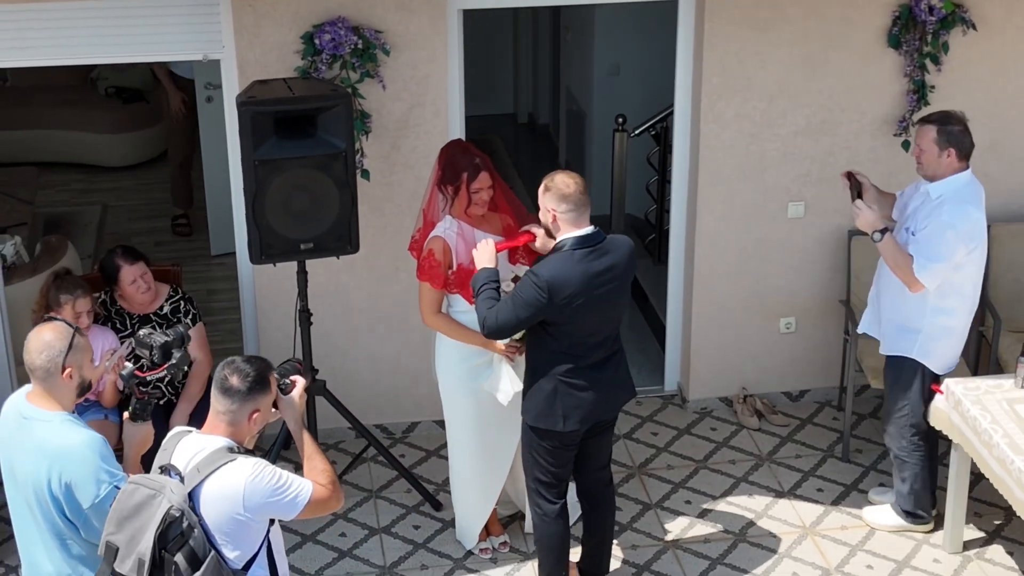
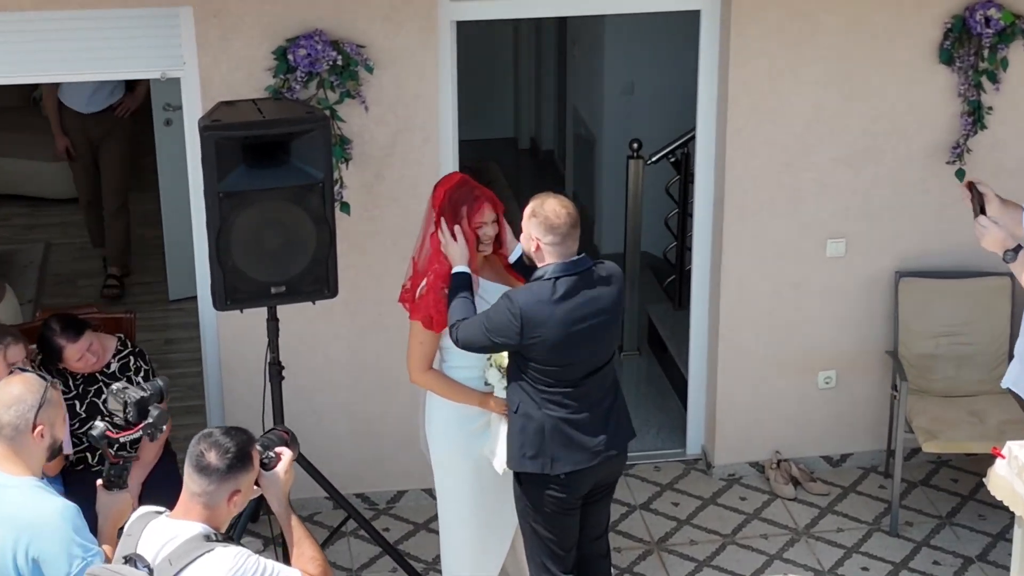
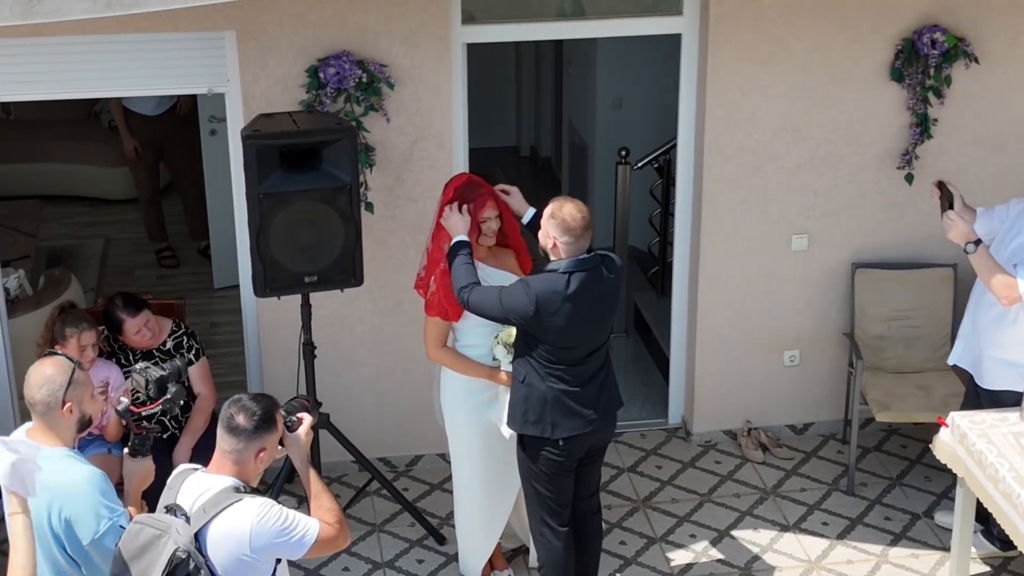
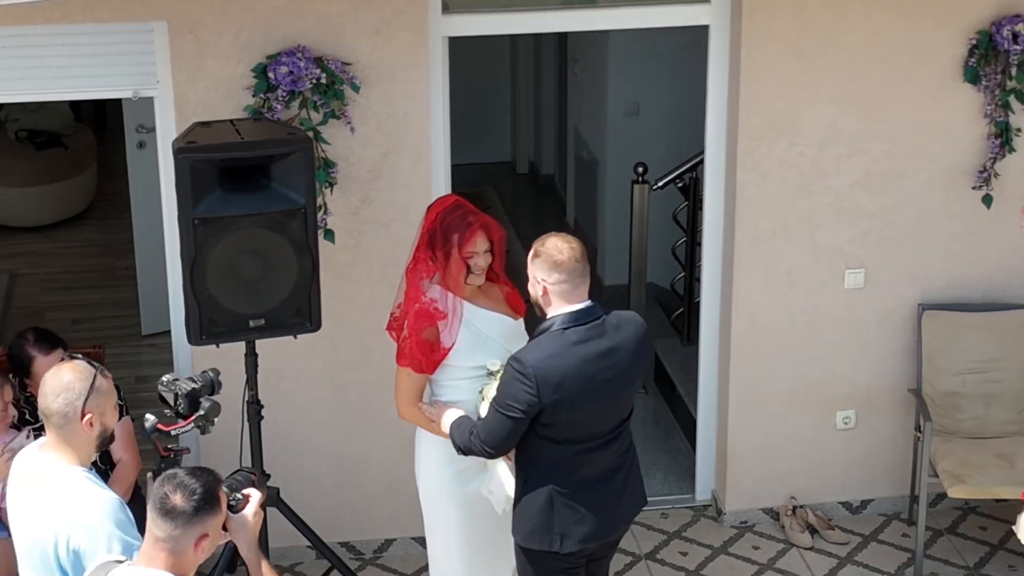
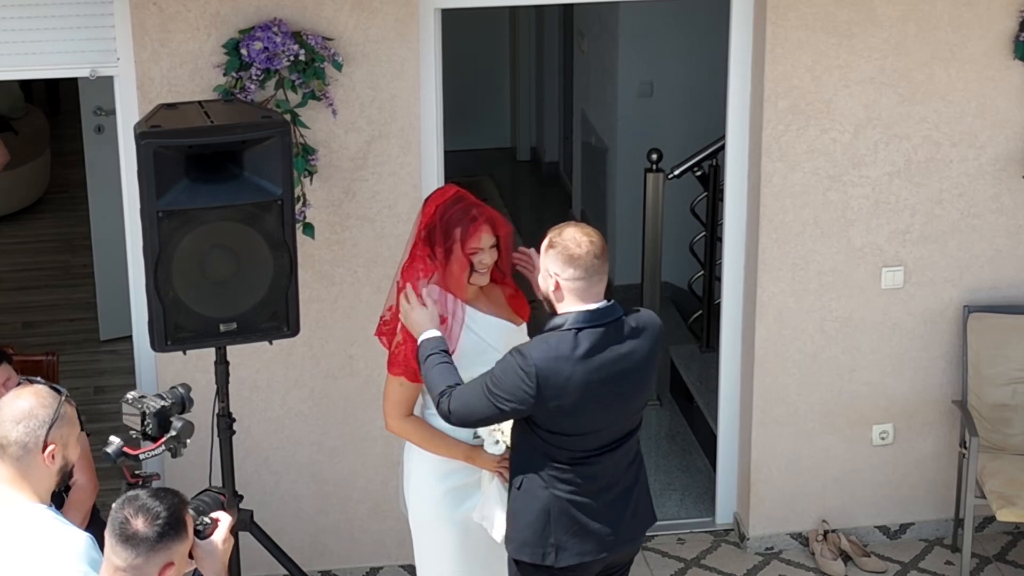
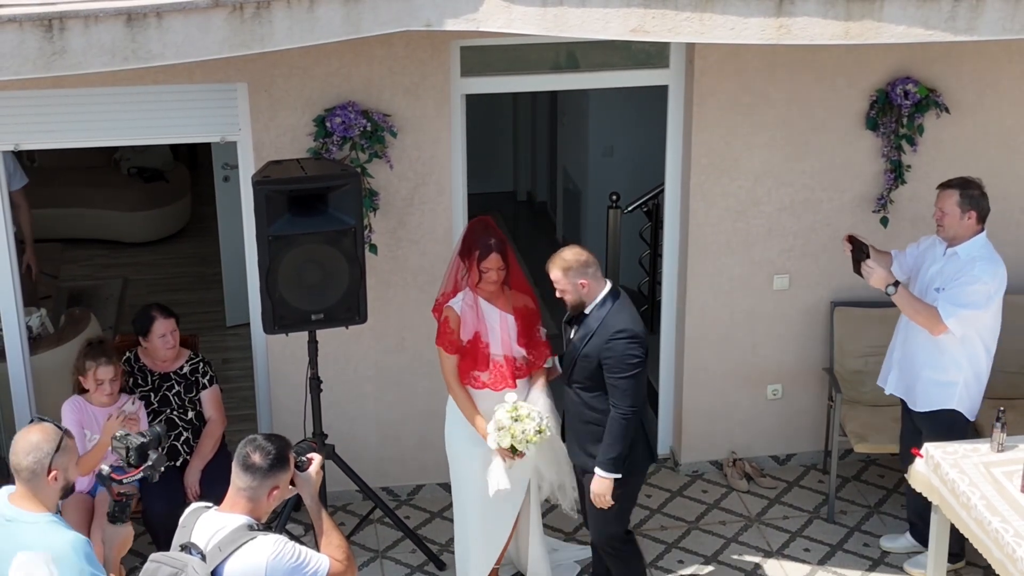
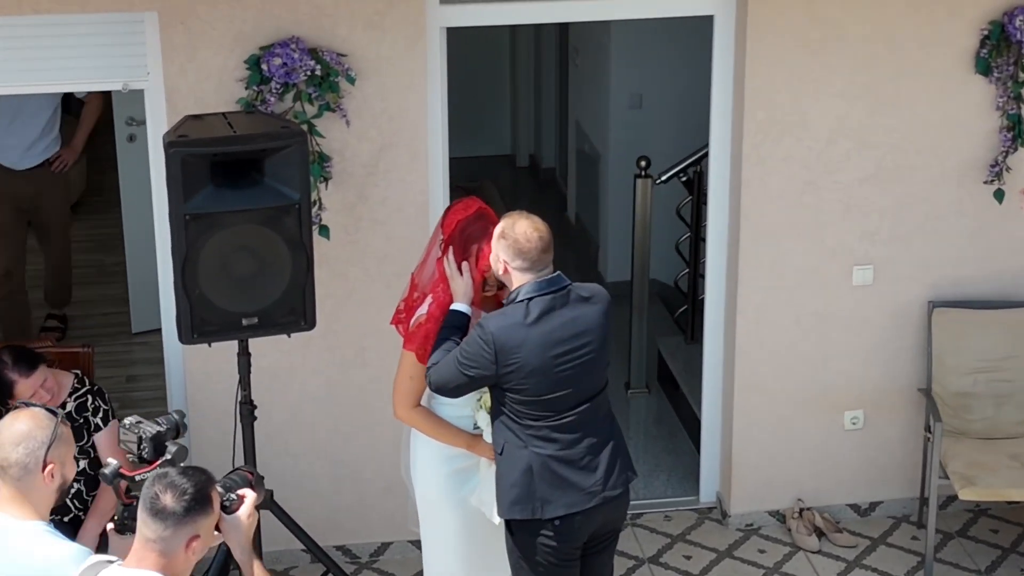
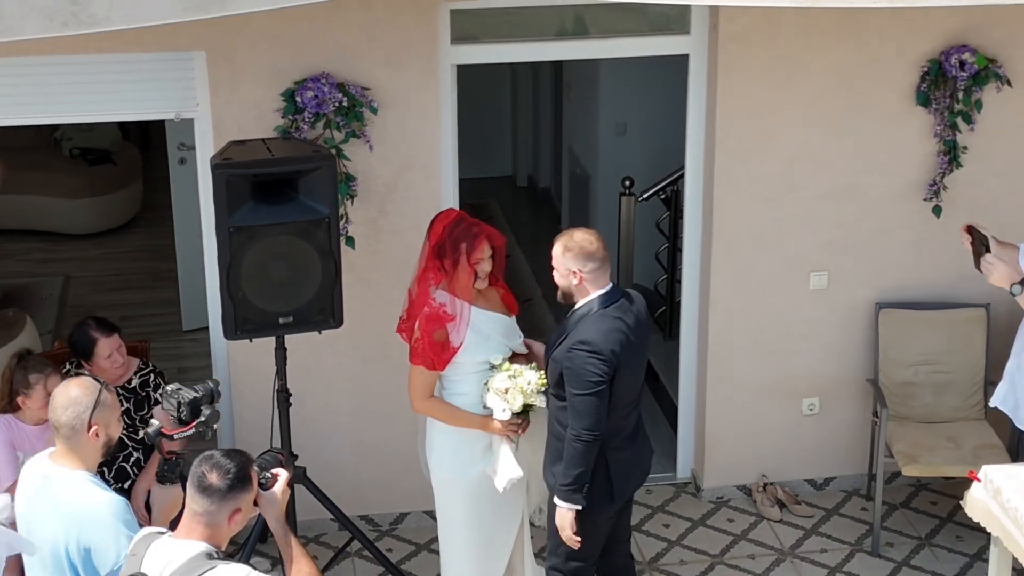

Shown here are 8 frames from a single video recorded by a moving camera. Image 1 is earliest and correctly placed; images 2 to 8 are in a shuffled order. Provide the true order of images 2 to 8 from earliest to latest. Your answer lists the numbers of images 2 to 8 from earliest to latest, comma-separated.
3, 2, 7, 5, 4, 8, 6
